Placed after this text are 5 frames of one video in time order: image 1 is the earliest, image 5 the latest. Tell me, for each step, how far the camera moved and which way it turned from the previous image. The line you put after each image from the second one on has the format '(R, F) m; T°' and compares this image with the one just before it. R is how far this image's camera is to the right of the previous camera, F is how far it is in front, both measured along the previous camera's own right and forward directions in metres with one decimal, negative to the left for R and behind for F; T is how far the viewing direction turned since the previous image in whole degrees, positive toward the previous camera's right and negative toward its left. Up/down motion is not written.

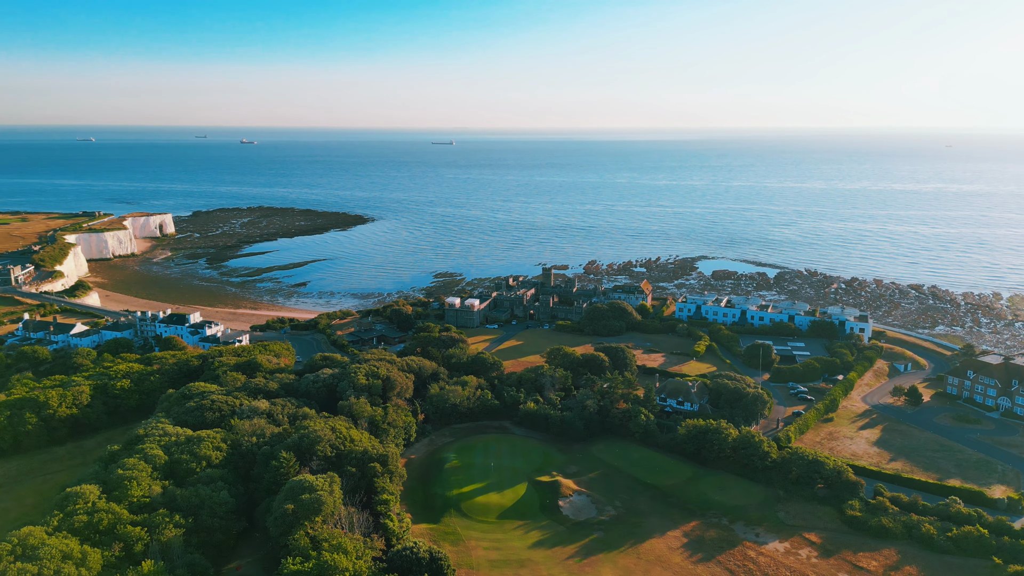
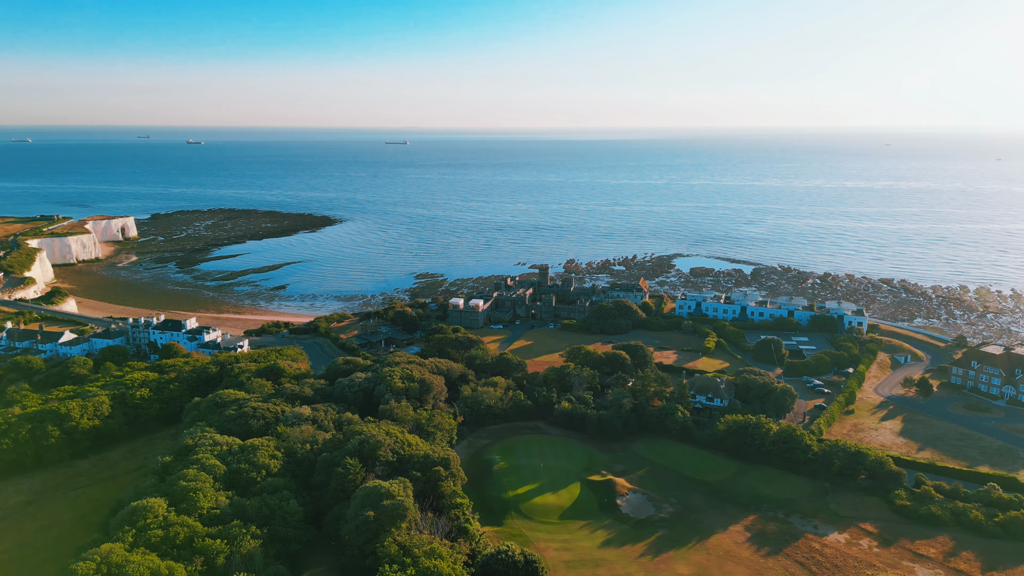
(-3.9, +0.3) m; +3°
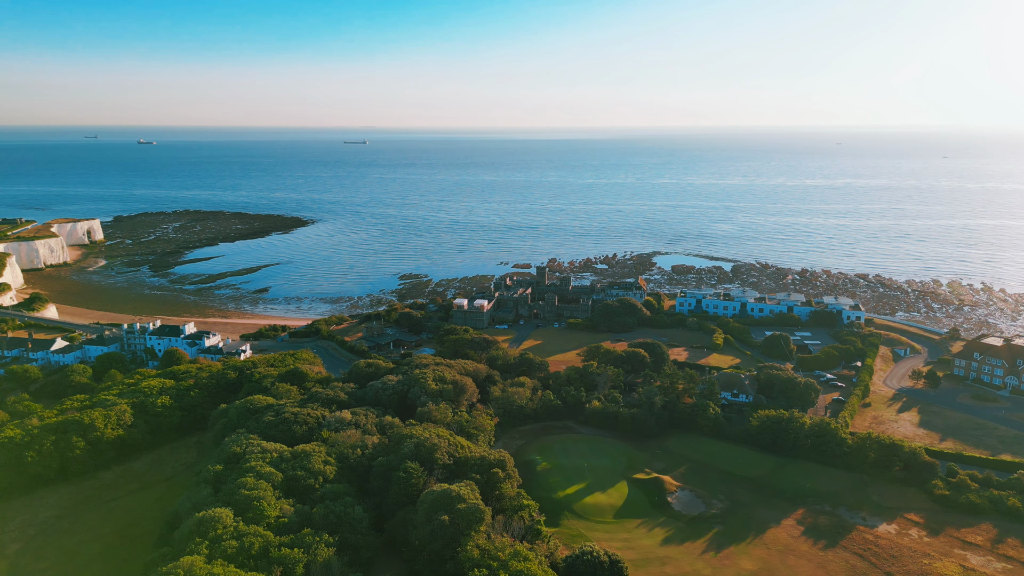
(-3.4, +0.2) m; +2°
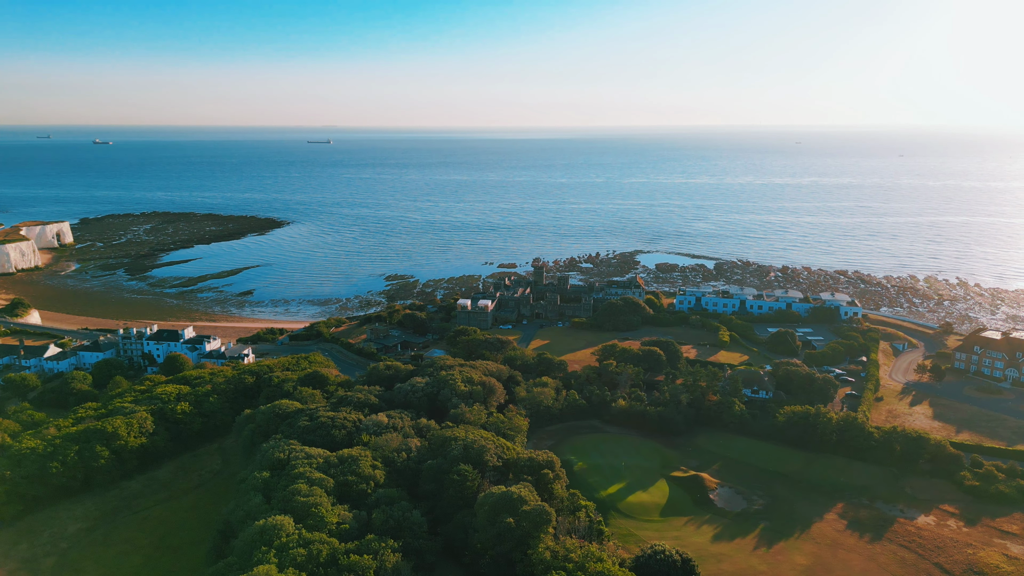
(-2.9, +0.2) m; +2°
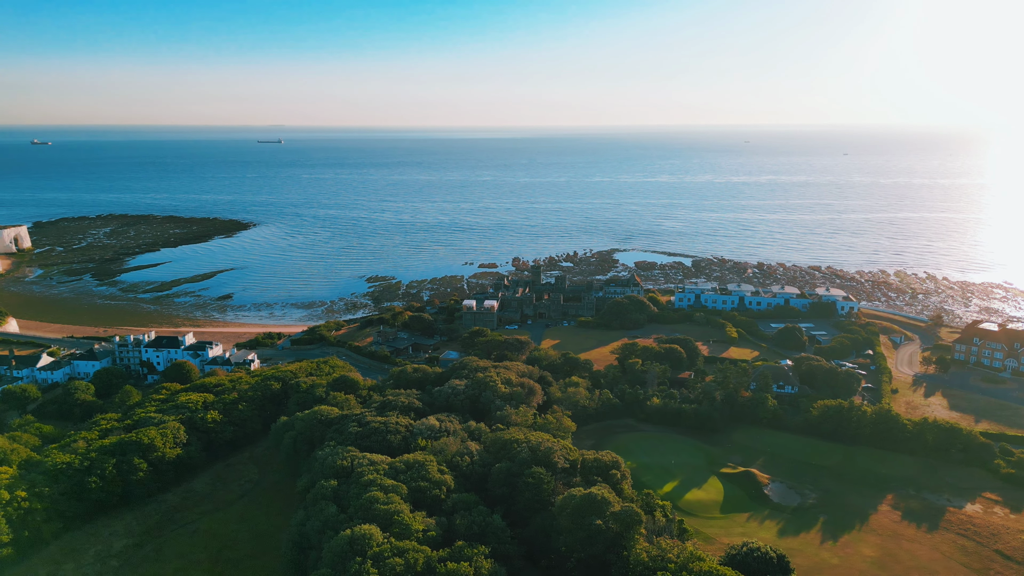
(-3.8, +0.2) m; +3°
